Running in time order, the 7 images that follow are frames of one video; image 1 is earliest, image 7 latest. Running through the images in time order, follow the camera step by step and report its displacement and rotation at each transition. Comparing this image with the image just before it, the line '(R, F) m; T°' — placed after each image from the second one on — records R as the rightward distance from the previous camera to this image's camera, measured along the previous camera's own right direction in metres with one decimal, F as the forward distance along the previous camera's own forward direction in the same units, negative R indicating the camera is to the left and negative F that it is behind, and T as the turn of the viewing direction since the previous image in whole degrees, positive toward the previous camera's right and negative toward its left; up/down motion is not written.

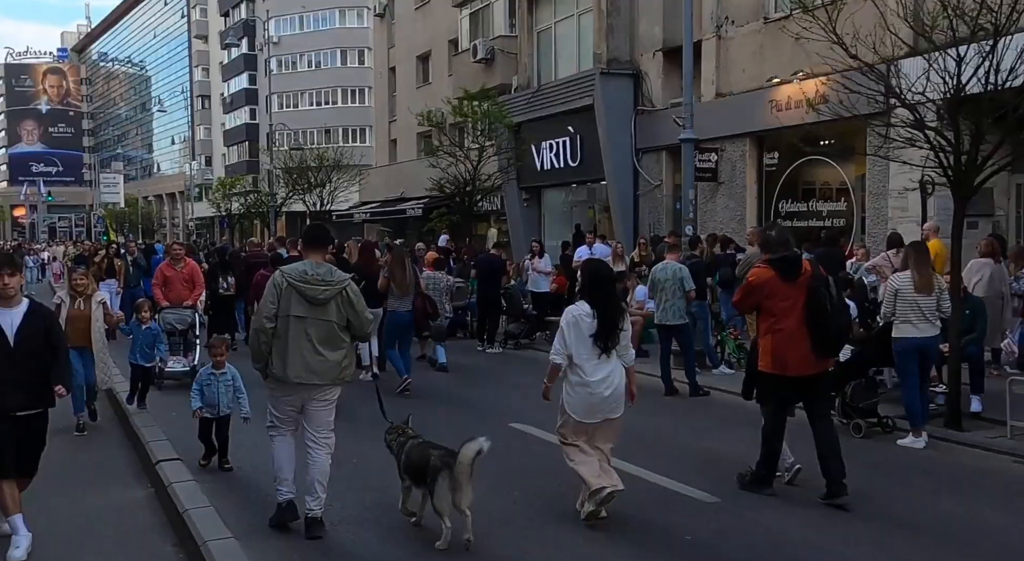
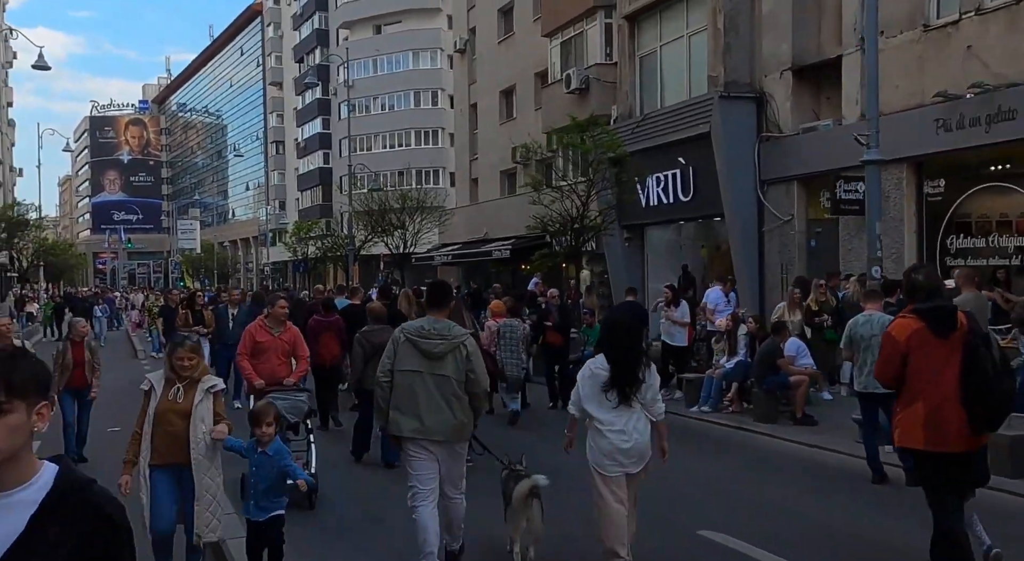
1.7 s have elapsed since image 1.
(-0.9, +2.0) m; -4°
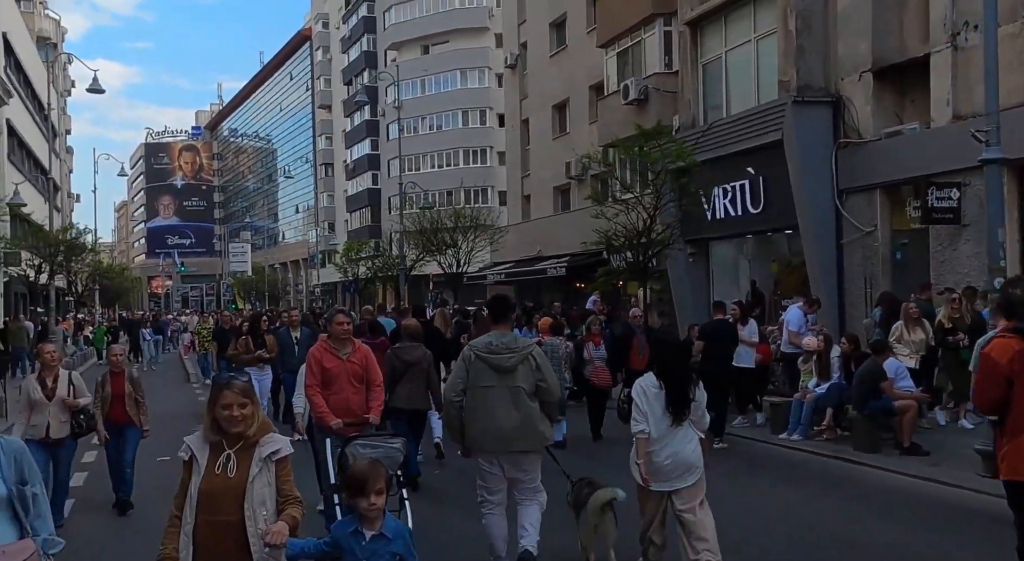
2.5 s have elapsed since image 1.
(-0.3, +0.9) m; -3°
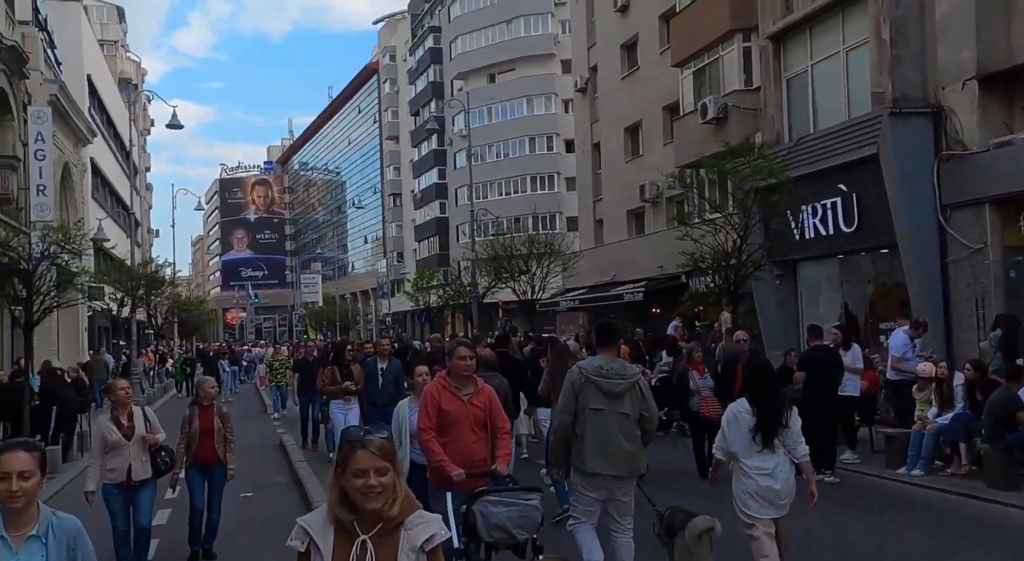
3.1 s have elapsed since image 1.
(-0.3, +0.6) m; -4°
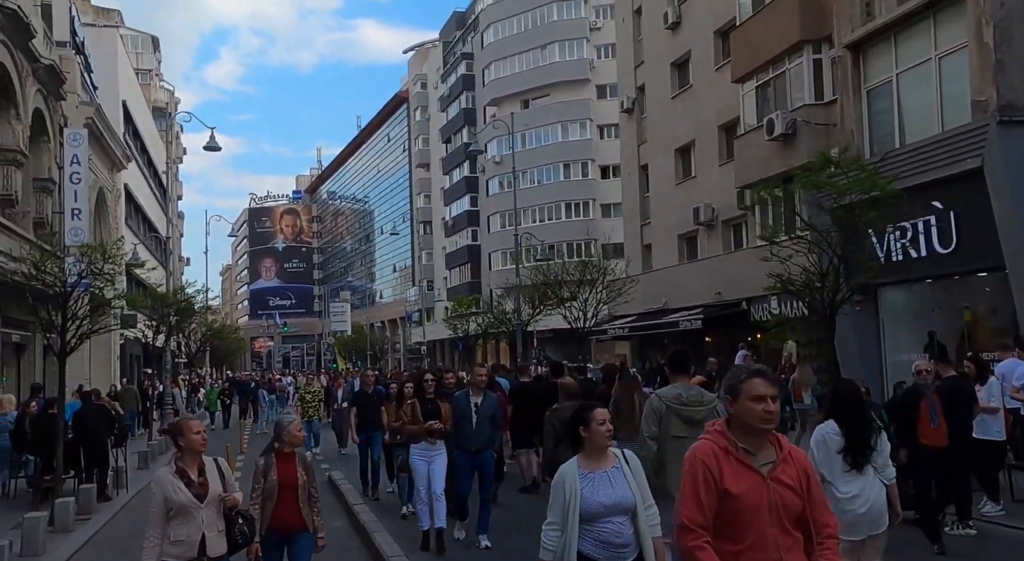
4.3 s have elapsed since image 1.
(-0.8, +1.3) m; -2°
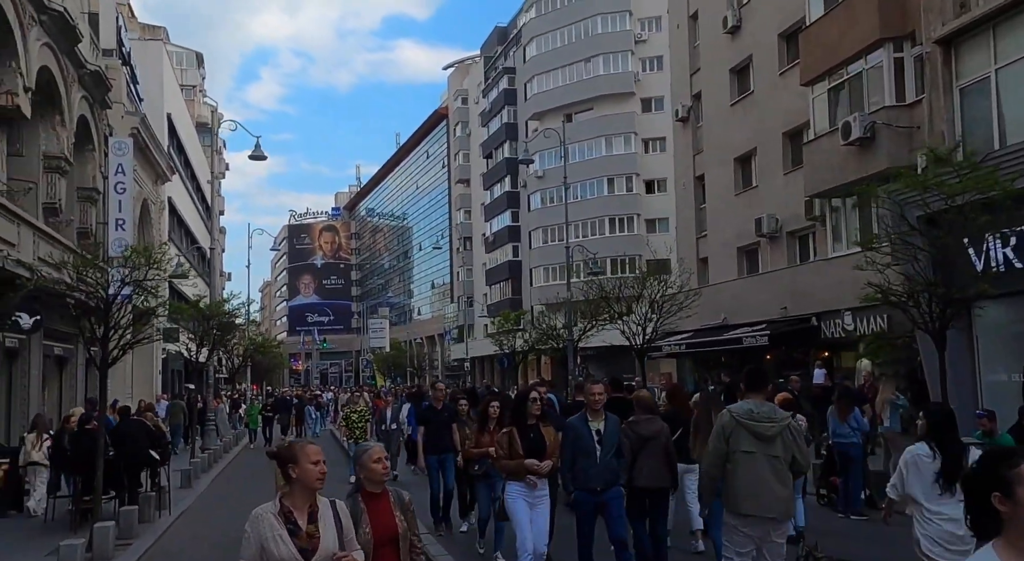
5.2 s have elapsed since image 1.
(-0.5, +1.1) m; -2°
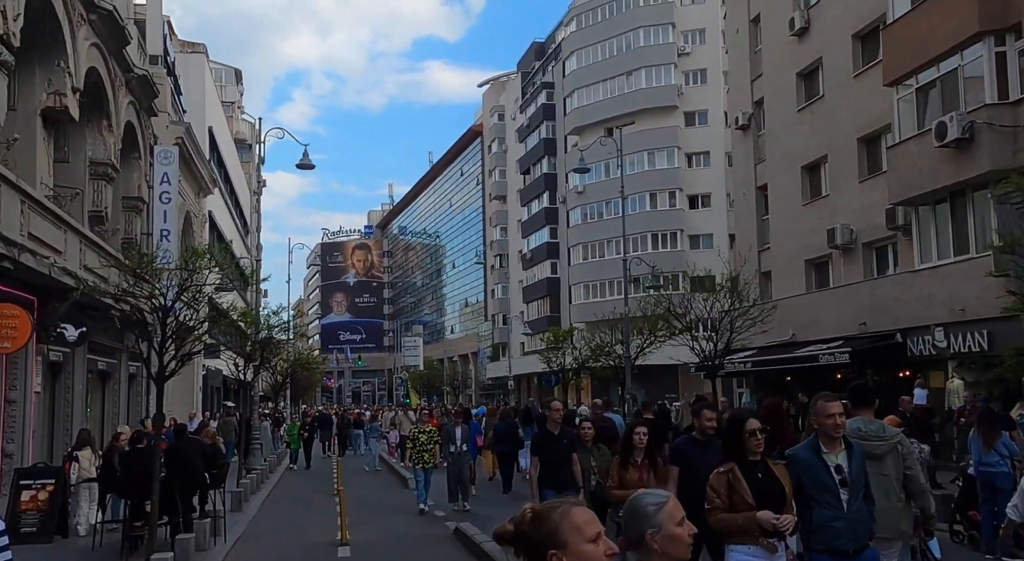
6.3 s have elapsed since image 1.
(-0.9, +1.3) m; -2°
